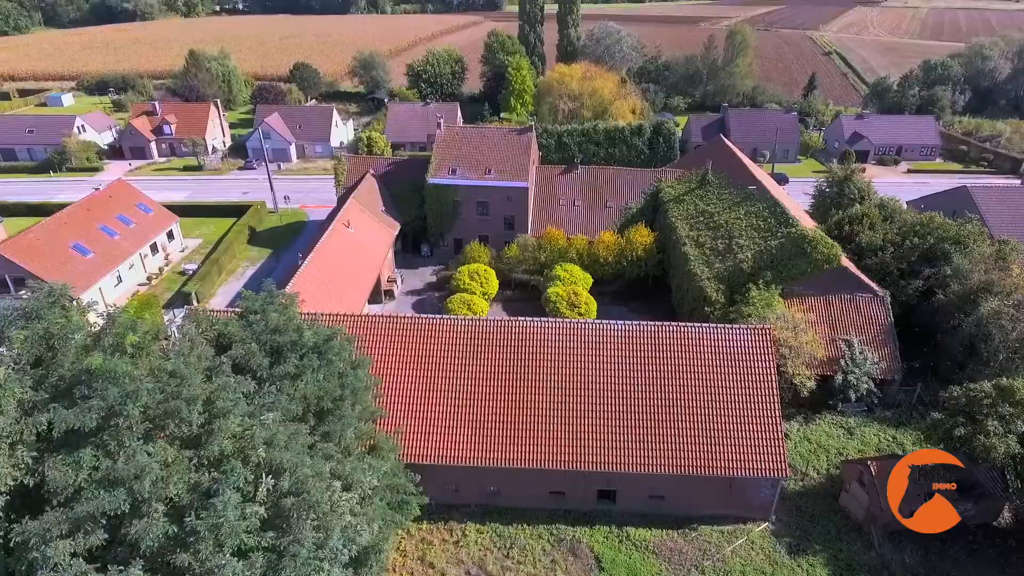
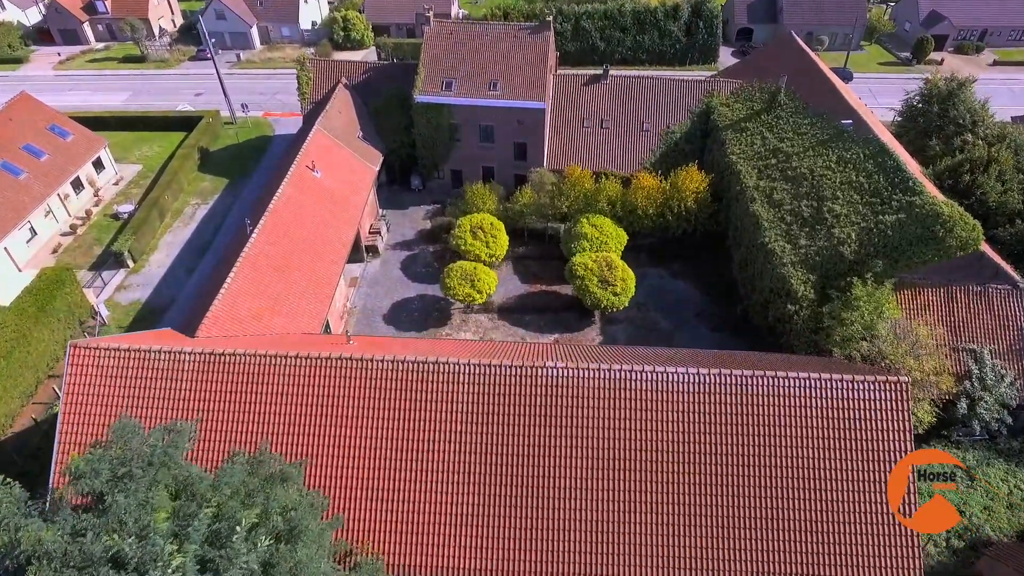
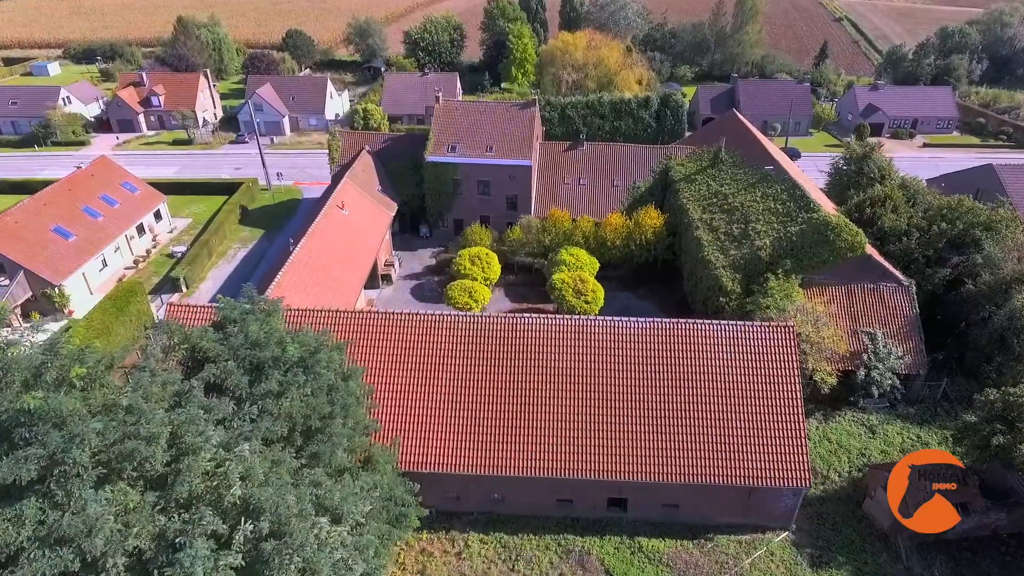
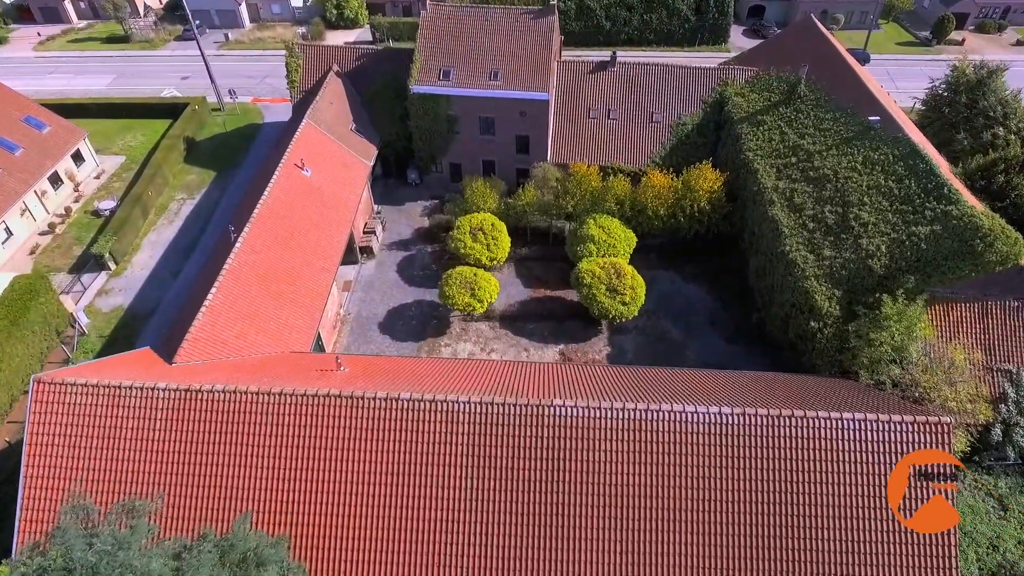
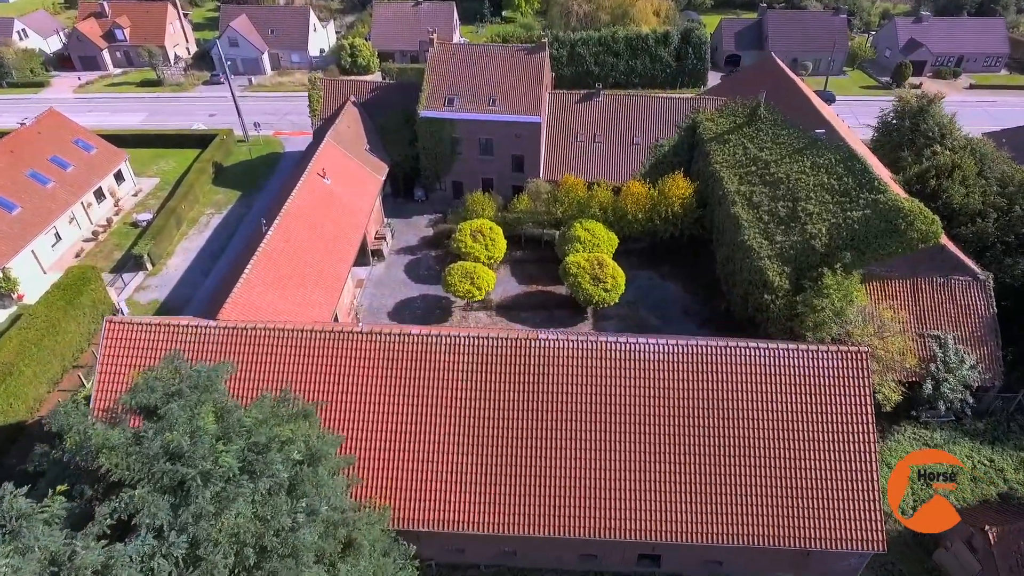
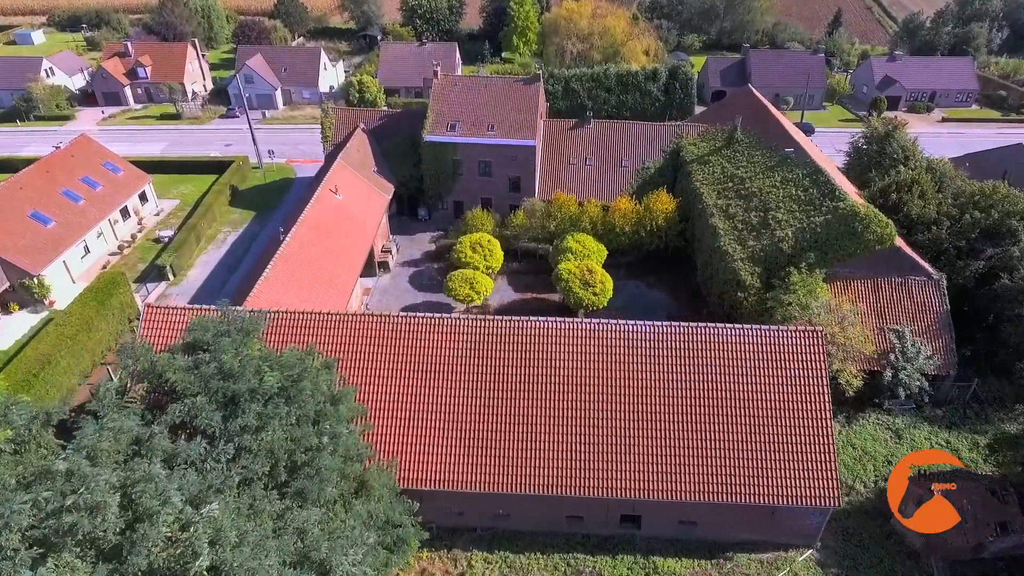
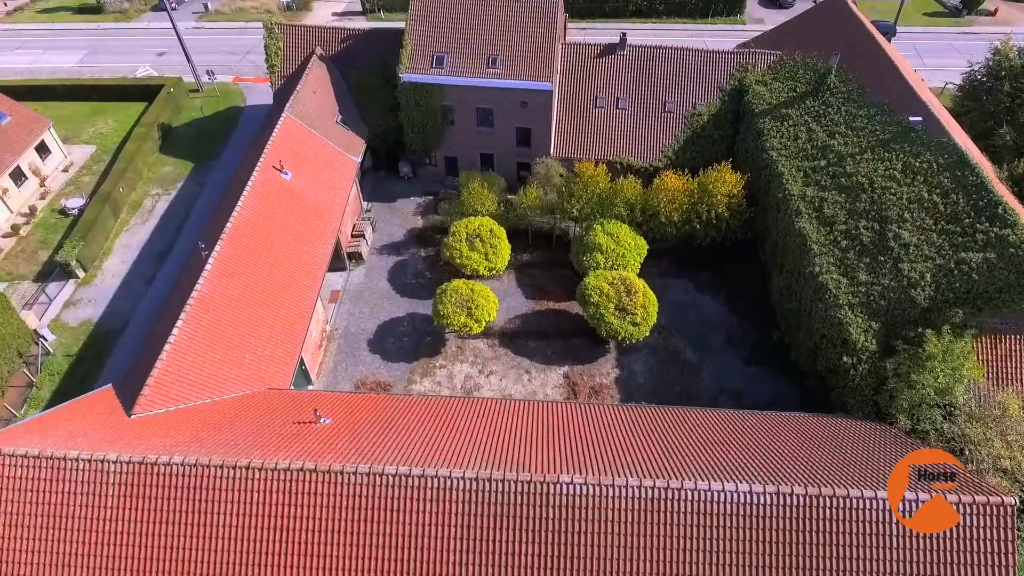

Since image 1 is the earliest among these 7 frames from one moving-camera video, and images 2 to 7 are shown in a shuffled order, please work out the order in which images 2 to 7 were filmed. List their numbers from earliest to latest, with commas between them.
3, 6, 5, 2, 4, 7
